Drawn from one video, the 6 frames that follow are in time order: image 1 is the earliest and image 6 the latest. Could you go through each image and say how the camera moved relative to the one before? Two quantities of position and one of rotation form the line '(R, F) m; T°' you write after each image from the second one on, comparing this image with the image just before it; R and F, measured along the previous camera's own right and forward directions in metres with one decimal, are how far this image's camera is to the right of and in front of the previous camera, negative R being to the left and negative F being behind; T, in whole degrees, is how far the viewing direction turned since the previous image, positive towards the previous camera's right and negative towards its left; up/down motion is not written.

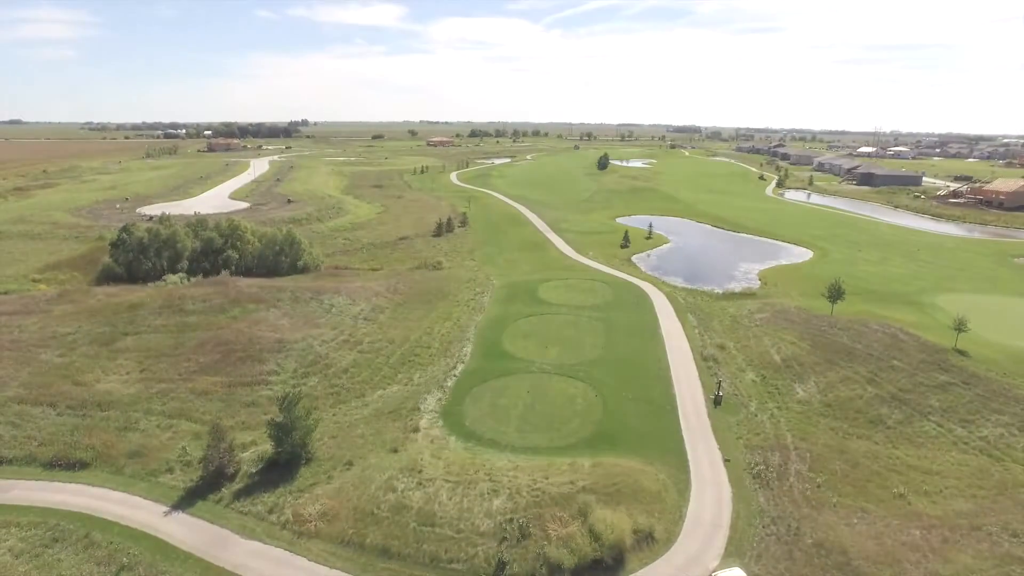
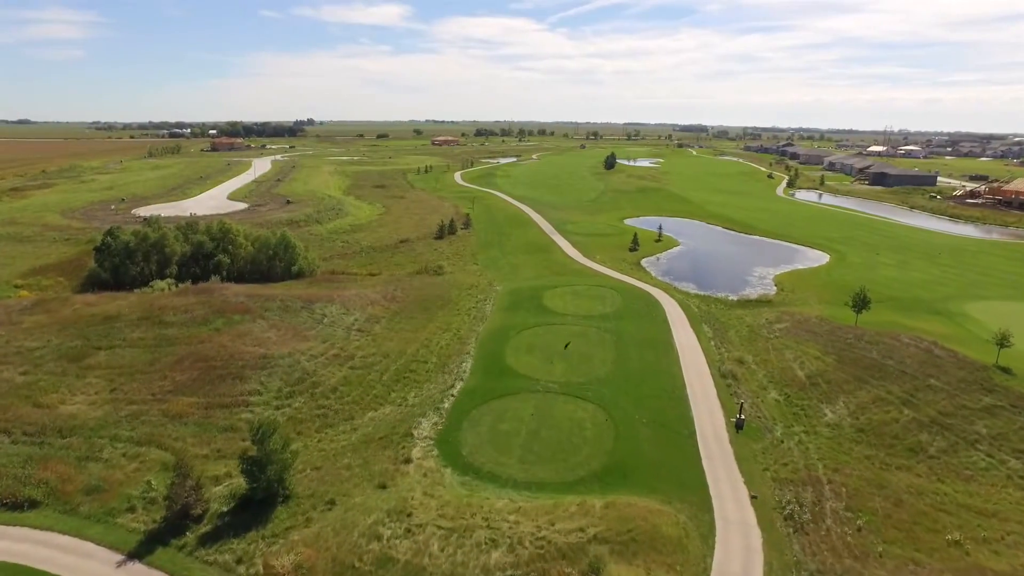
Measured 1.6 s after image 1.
(+0.1, +2.8) m; 0°
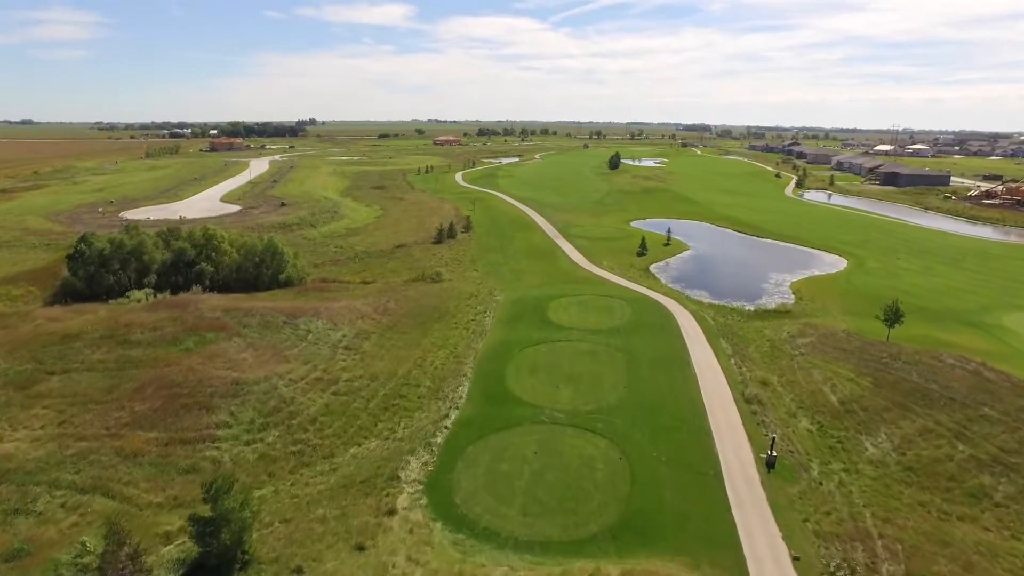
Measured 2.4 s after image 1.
(+0.1, +3.5) m; 0°
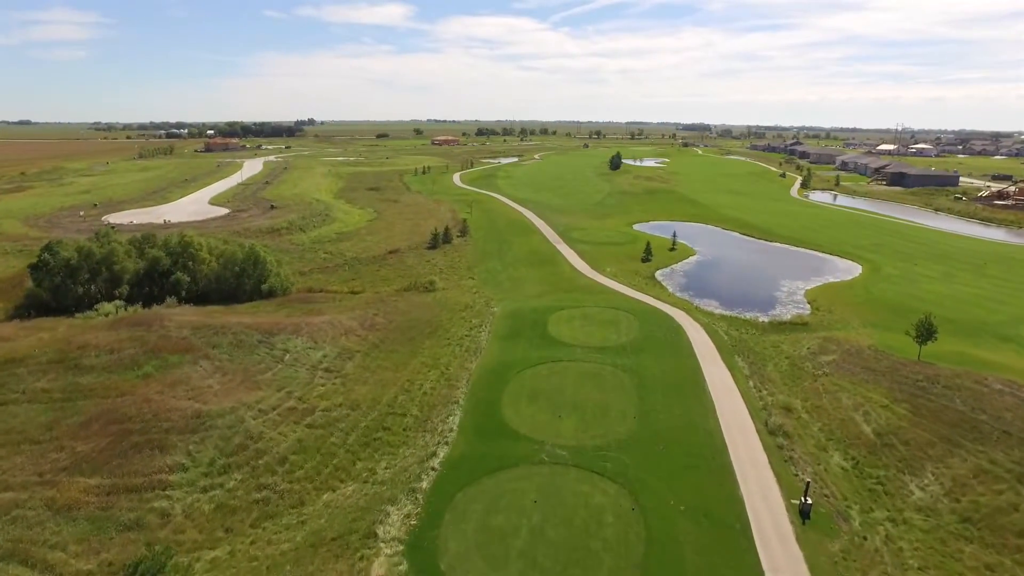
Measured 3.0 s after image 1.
(+0.1, +3.4) m; 0°
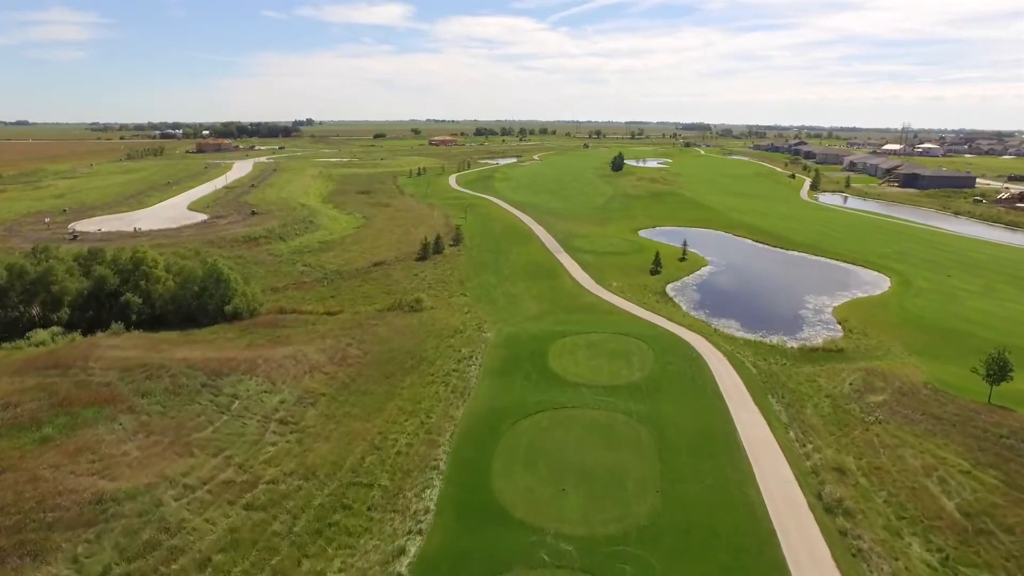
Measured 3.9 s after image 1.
(+0.3, +5.8) m; 0°
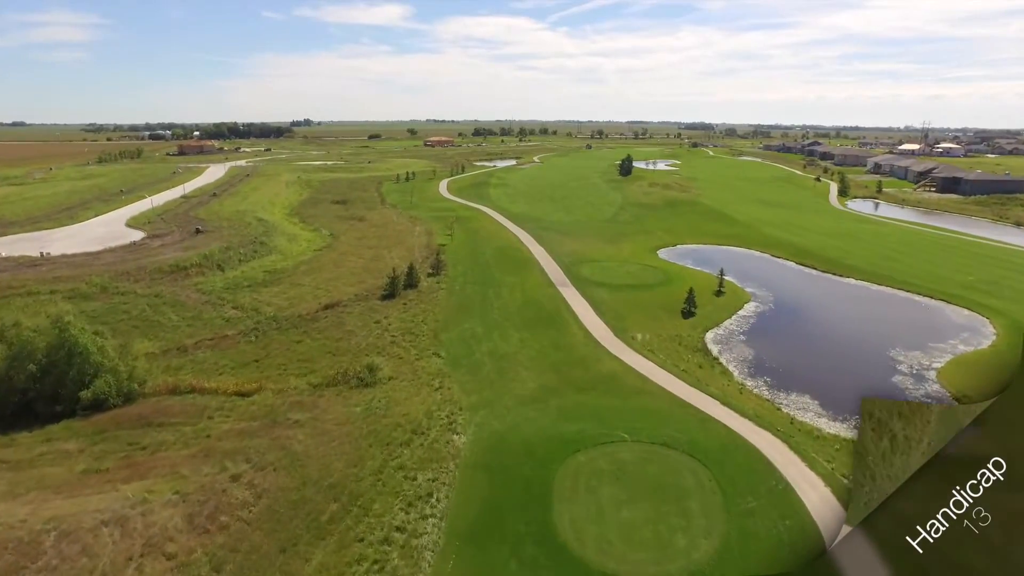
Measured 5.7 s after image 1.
(+0.6, +14.2) m; 0°
